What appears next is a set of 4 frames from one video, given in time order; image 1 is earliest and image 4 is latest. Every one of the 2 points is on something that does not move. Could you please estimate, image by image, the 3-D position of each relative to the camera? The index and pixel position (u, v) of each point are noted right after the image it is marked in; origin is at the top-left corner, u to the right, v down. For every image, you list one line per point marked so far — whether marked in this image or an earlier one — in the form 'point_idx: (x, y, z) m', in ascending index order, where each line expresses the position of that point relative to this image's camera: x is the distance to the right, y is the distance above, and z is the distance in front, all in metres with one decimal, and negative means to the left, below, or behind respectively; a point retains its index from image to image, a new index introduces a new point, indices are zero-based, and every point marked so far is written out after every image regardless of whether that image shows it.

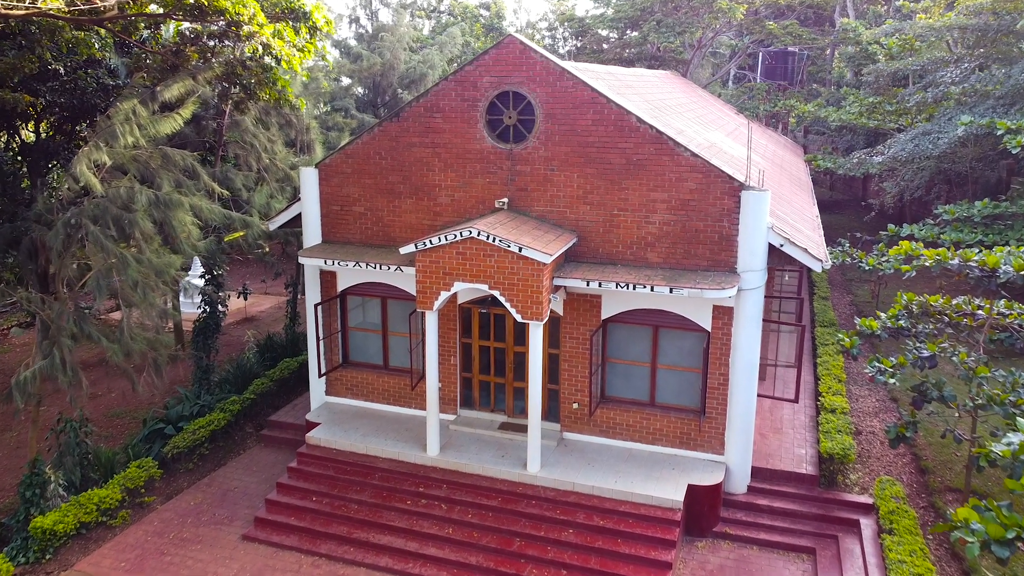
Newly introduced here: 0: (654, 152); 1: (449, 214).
0: (+2.4, +2.2, +9.6) m
1: (-1.2, +1.4, +10.8) m
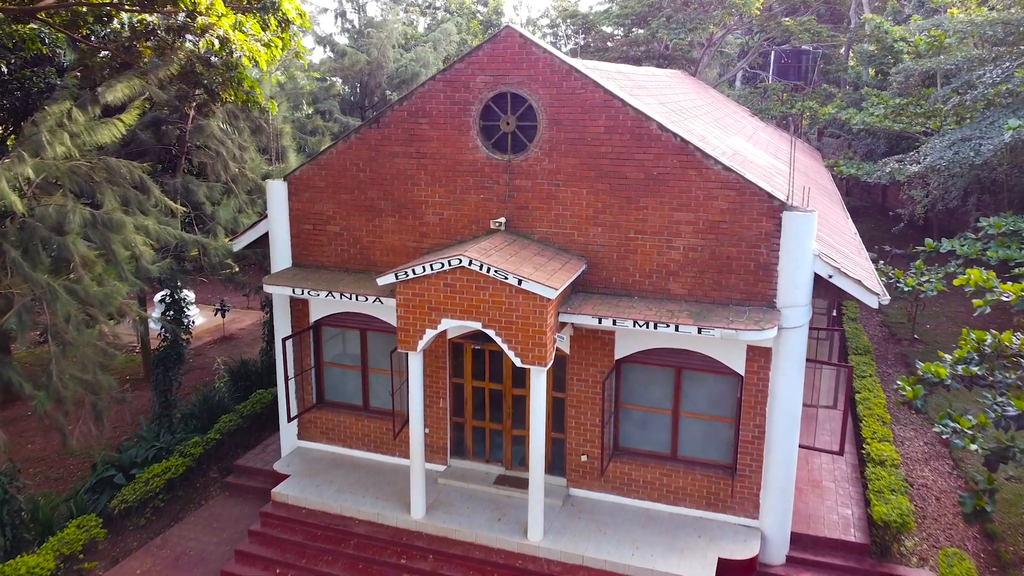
0: (+2.3, +1.7, +8.1) m
1: (-1.2, +0.8, +9.3) m
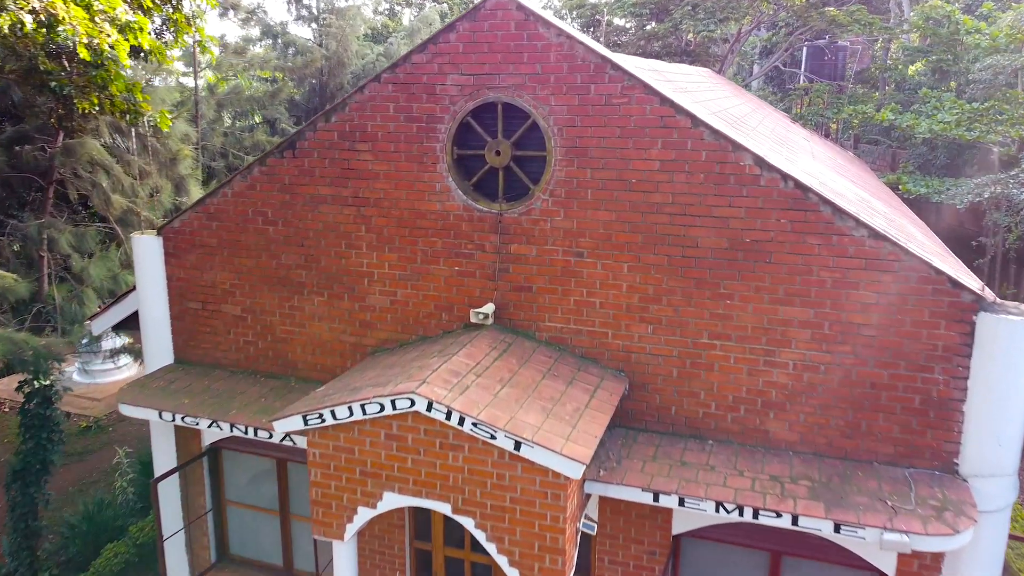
0: (+2.3, +0.5, +4.7) m
1: (-1.3, -0.4, +5.9) m
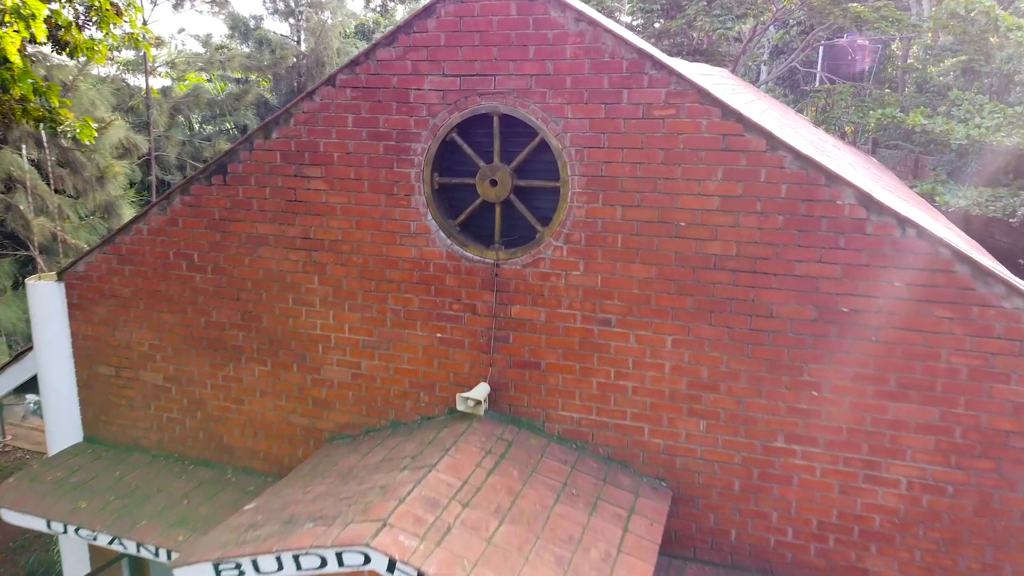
0: (+2.3, -0.1, +3.3) m
1: (-1.3, -0.9, +4.5) m
